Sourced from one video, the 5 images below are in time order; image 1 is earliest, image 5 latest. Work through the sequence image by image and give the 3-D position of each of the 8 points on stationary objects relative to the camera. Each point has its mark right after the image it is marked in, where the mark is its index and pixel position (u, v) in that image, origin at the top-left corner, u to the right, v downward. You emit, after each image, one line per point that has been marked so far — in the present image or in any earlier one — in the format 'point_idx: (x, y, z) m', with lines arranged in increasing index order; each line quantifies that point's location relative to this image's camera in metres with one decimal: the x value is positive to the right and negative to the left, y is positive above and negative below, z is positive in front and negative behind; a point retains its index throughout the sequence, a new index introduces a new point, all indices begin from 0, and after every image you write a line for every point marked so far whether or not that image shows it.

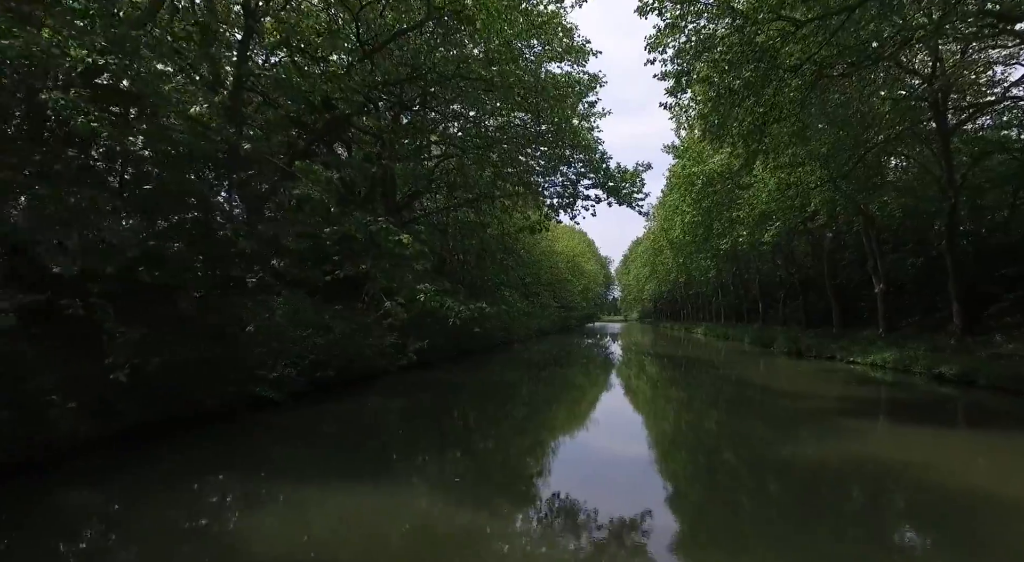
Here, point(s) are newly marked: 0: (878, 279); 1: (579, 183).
0: (+11.9, 0.0, +18.9) m
1: (+1.9, +2.9, +17.1) m
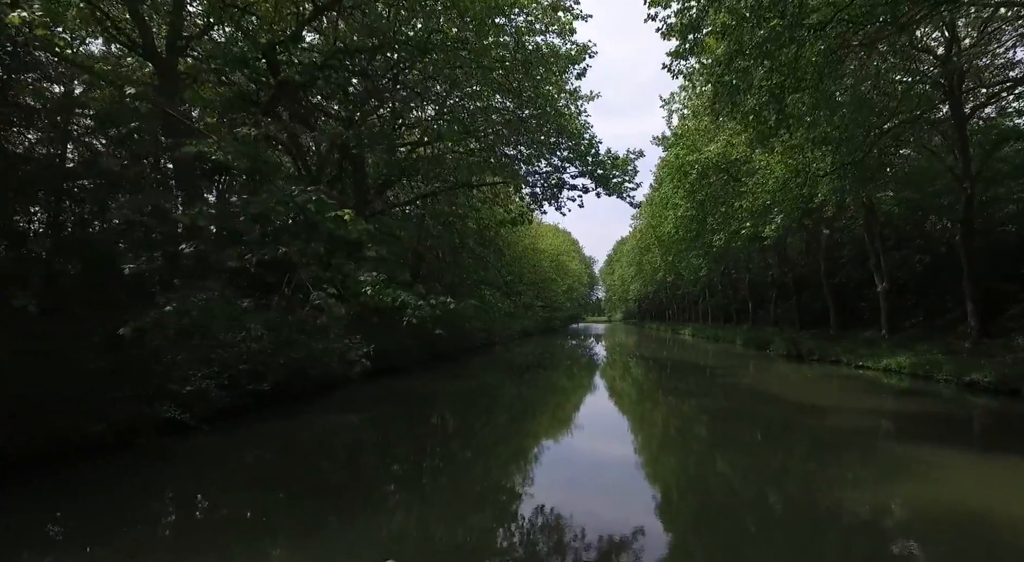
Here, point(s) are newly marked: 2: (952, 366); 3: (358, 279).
0: (+11.3, +0.1, +17.9) m
1: (+1.4, +3.0, +15.8) m
2: (+10.2, -2.0, +13.4) m
3: (-2.3, 0.0, +8.8) m
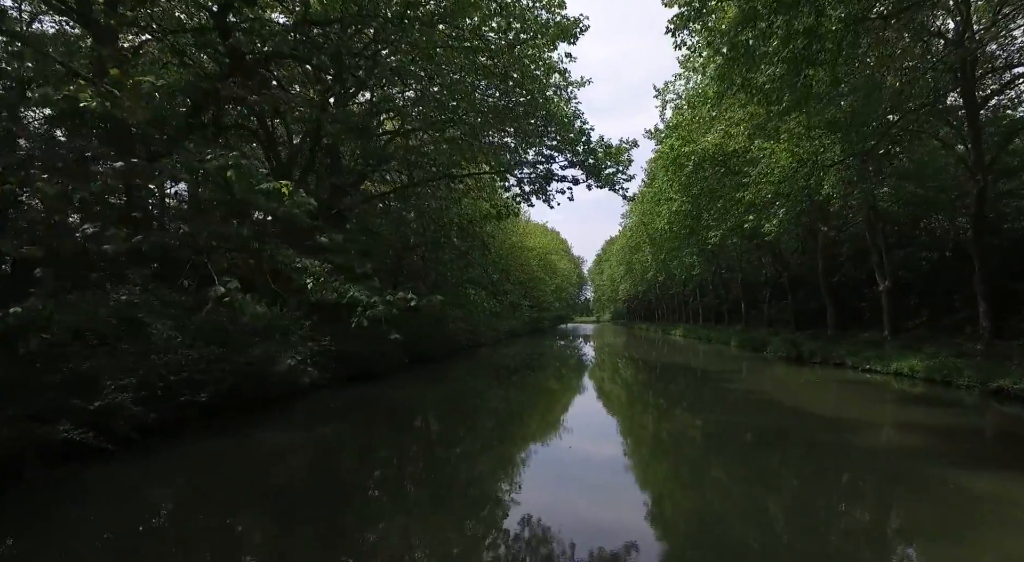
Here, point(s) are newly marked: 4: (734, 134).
0: (+10.9, +0.1, +17.2) m
1: (+1.0, +3.0, +14.9) m
2: (+9.9, -1.9, +12.6) m
3: (-2.5, +0.1, +7.8) m
4: (+6.1, +4.1, +15.7) m
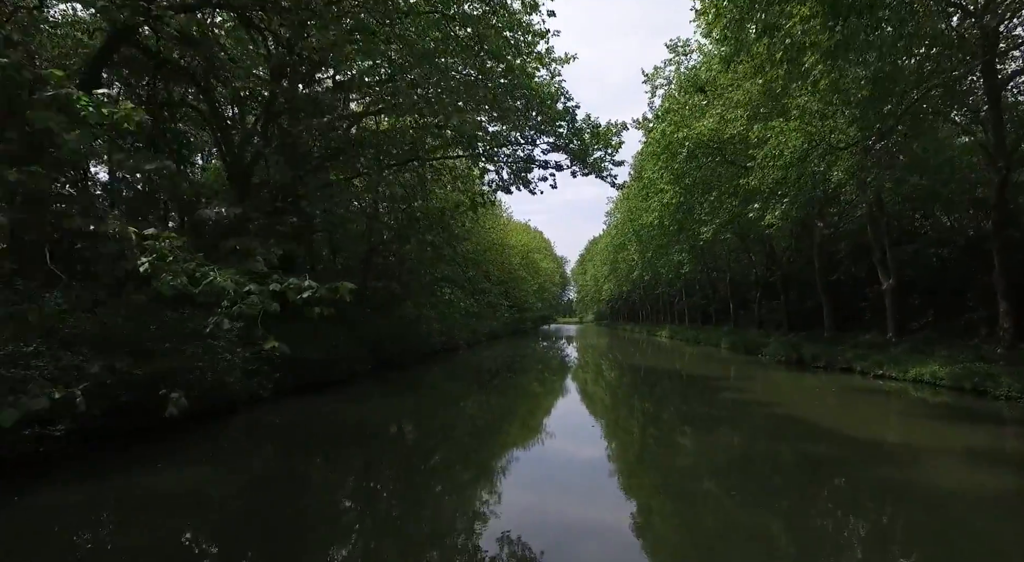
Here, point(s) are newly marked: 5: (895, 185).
0: (+10.3, +0.1, +16.1) m
1: (+0.5, +3.1, +13.6) m
2: (+9.4, -1.9, +11.6) m
3: (-2.8, +0.2, +6.3) m
4: (+5.5, +4.1, +14.5) m
5: (+9.5, +2.3, +14.4) m
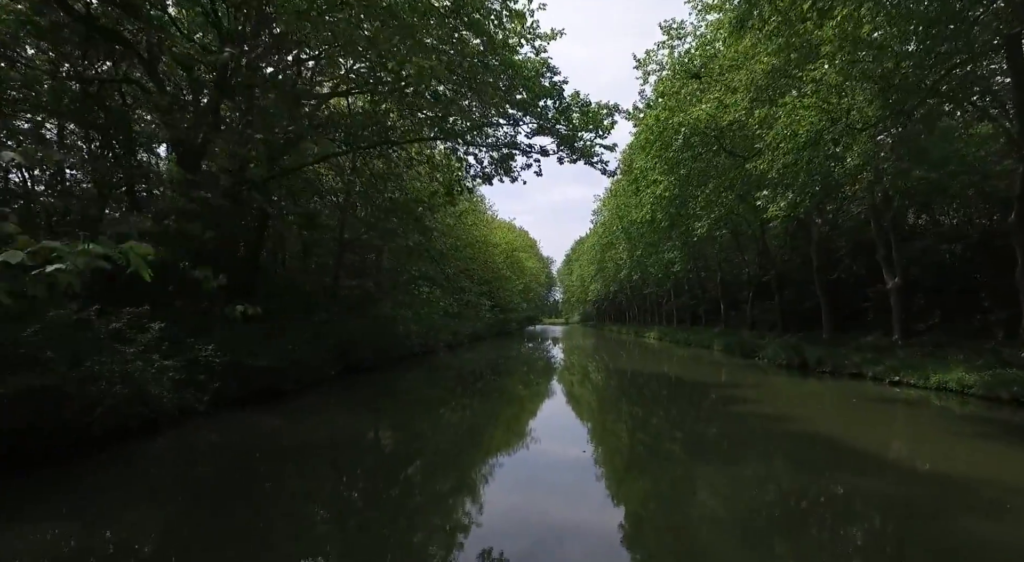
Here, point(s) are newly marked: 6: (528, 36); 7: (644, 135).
0: (+9.8, +0.2, +15.2) m
1: (+0.1, +3.2, +12.4) m
2: (+9.0, -1.8, +10.6) m
3: (-3.1, +0.2, +5.1) m
4: (+5.1, +4.2, +13.5) m
5: (+9.1, +2.4, +13.5) m
6: (+0.4, +5.6, +13.6) m
7: (+3.9, +4.3, +17.5) m
